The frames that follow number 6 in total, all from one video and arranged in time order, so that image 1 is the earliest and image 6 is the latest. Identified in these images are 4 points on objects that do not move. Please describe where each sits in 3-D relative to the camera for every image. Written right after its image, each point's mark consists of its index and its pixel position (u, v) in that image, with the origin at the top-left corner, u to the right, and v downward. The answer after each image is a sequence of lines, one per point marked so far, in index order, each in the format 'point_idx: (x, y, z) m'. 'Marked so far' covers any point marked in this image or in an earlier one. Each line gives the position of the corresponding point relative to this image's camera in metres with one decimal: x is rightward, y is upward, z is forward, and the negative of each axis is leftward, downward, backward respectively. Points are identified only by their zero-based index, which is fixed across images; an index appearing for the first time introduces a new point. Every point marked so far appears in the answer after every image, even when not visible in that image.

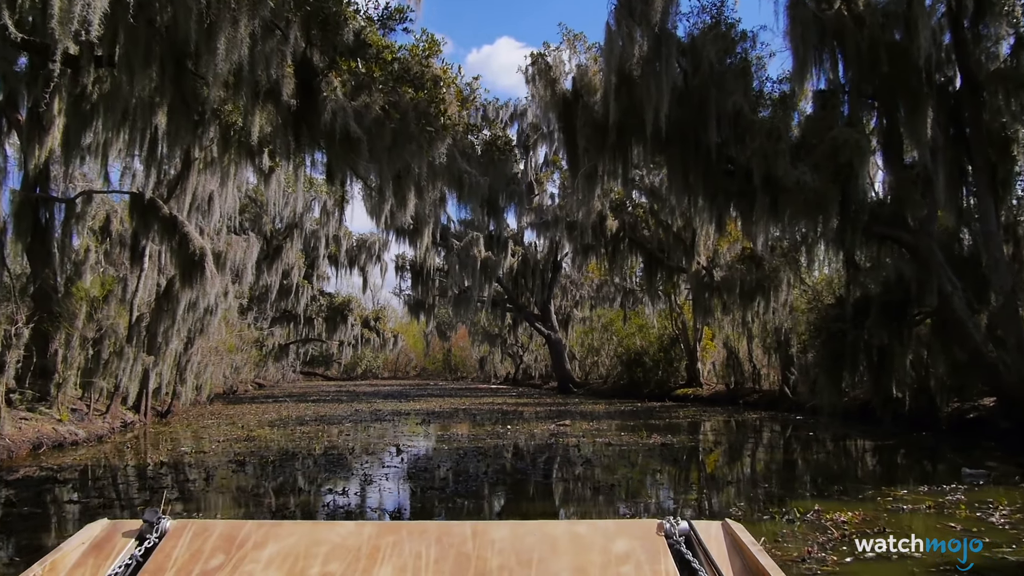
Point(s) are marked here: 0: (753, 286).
0: (+4.1, 0.0, +15.5) m
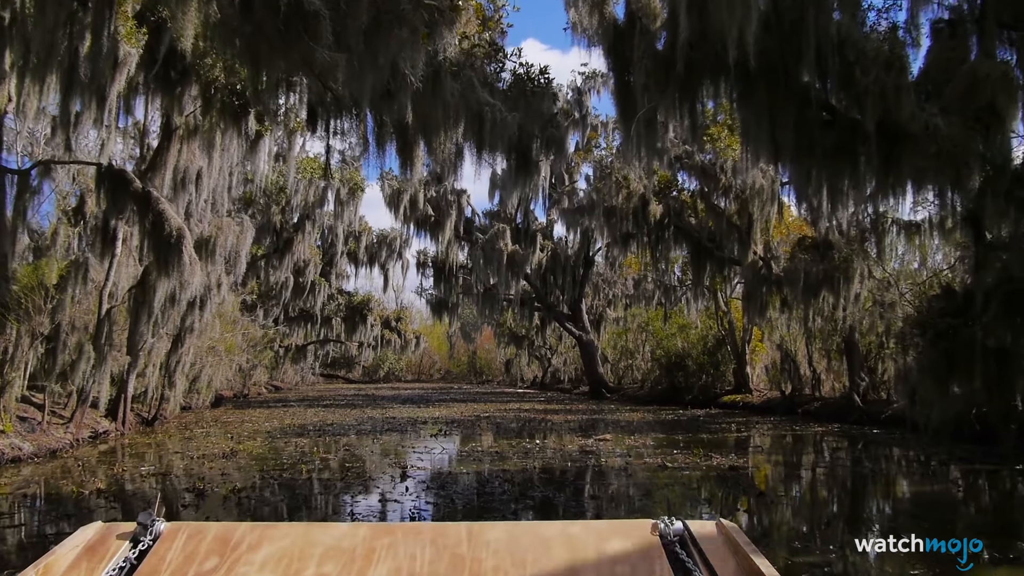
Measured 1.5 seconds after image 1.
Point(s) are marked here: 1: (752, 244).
0: (+4.6, +0.1, +13.5) m
1: (+3.7, +0.7, +14.1) m
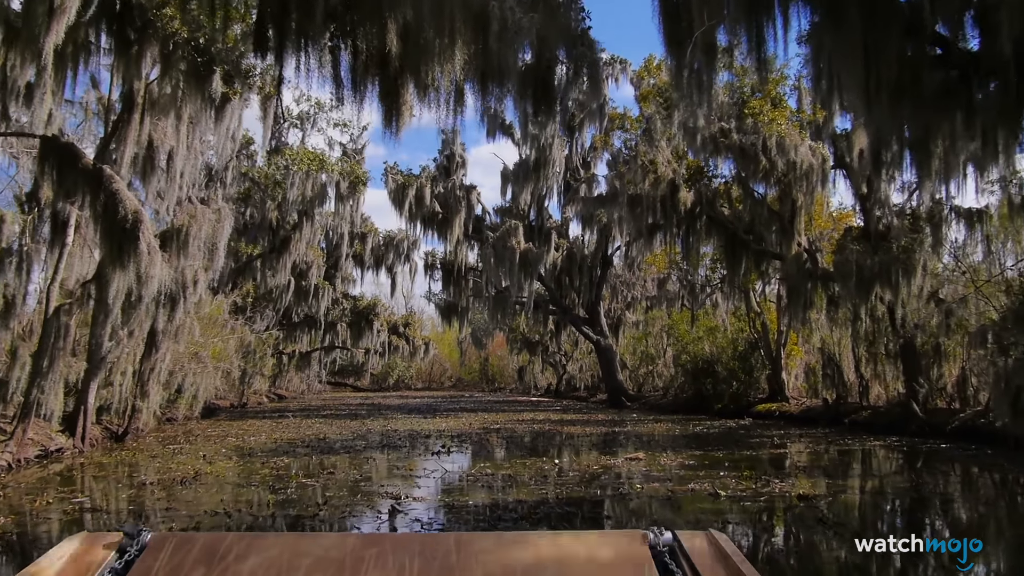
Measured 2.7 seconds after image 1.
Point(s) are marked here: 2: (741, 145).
0: (+4.7, +0.2, +11.9) m
1: (+3.9, +0.7, +12.5) m
2: (+3.1, +1.9, +12.2) m
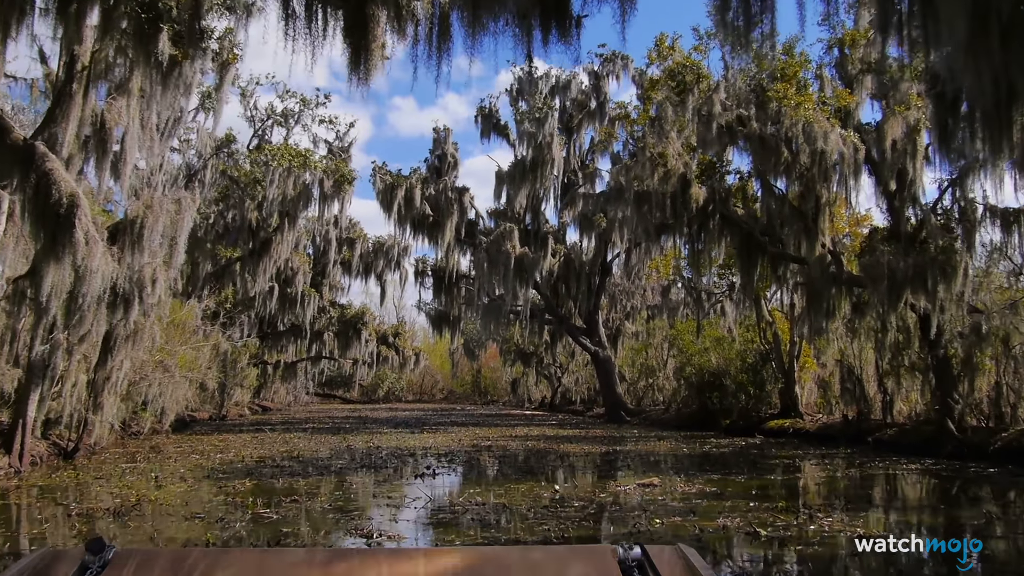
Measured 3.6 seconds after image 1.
0: (+4.7, +0.1, +10.7) m
1: (+3.8, +0.7, +11.4) m
2: (+3.0, +1.9, +11.1) m
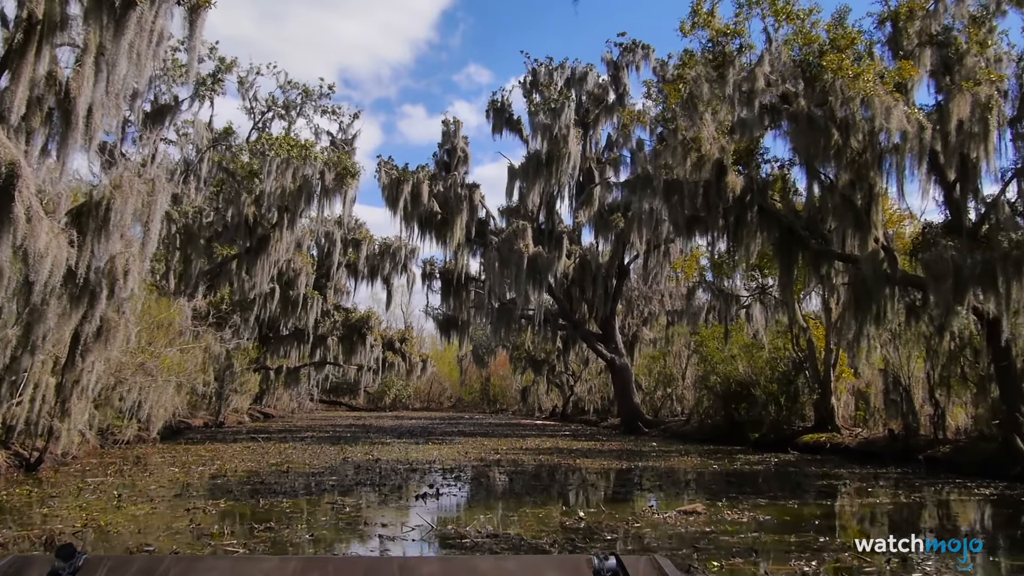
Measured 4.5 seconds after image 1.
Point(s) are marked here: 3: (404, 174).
0: (+4.8, +0.1, +9.5) m
1: (+4.0, +0.7, +10.1) m
2: (+3.2, +1.9, +9.9) m
3: (-2.3, +2.5, +19.9) m
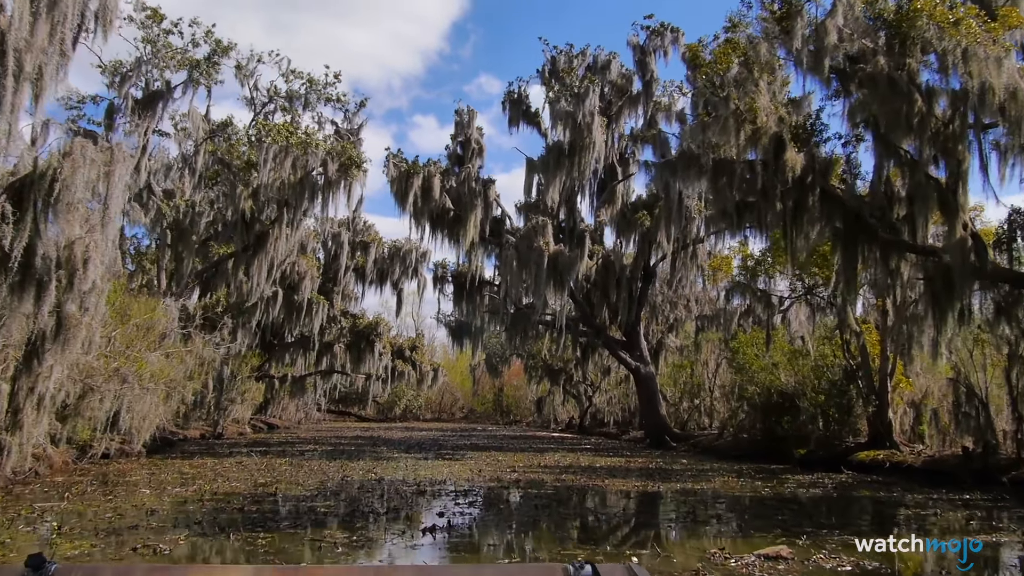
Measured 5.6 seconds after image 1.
0: (+5.1, +0.2, +8.0) m
1: (+4.2, +0.7, +8.6) m
2: (+3.4, +1.9, +8.4) m
3: (-2.0, +2.4, +18.5) m
